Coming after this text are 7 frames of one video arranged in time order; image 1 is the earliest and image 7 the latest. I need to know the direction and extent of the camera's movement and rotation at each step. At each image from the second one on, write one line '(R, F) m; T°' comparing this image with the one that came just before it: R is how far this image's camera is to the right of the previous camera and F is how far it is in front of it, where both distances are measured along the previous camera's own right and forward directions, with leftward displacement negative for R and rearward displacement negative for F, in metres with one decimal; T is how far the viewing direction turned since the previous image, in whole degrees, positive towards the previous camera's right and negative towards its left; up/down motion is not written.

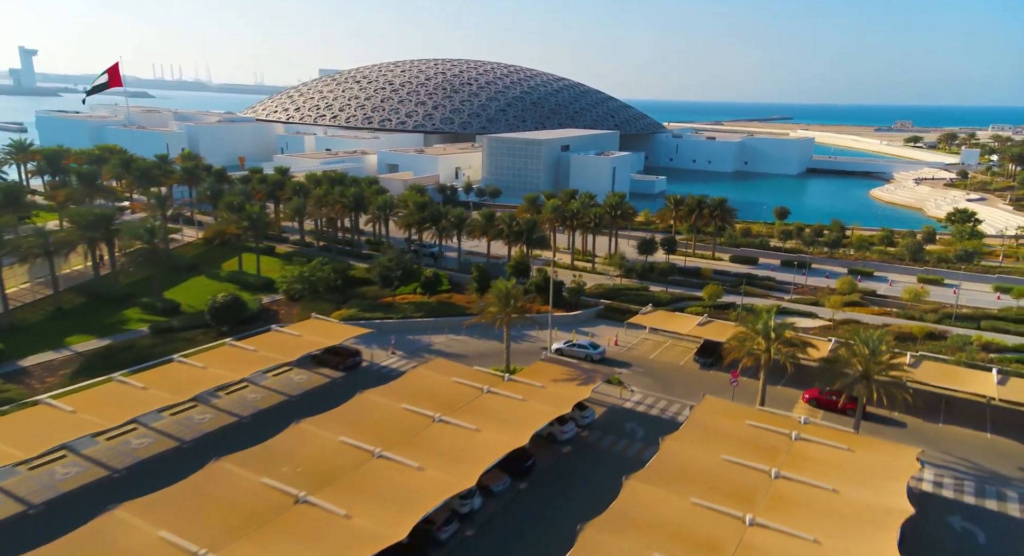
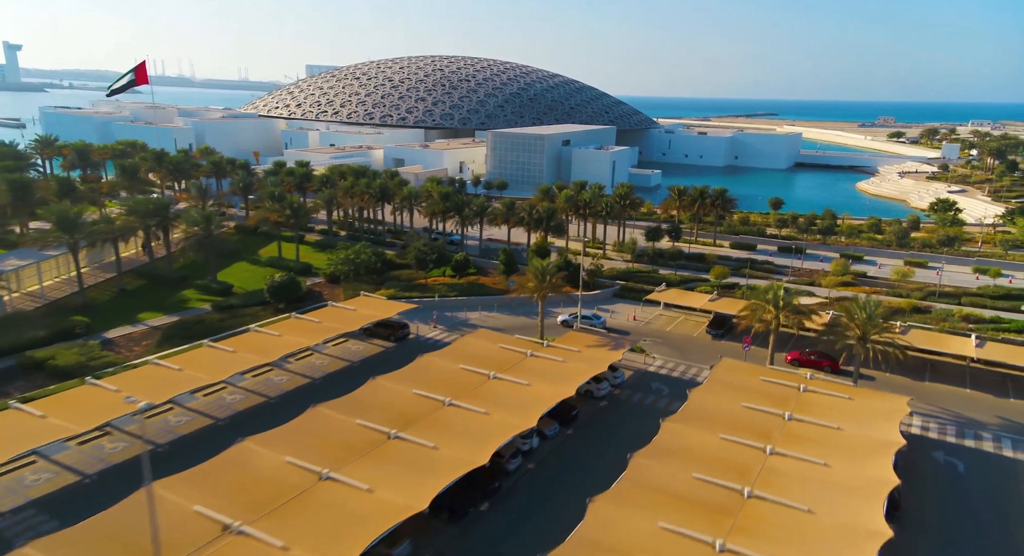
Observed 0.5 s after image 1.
(-2.8, -4.1) m; +1°
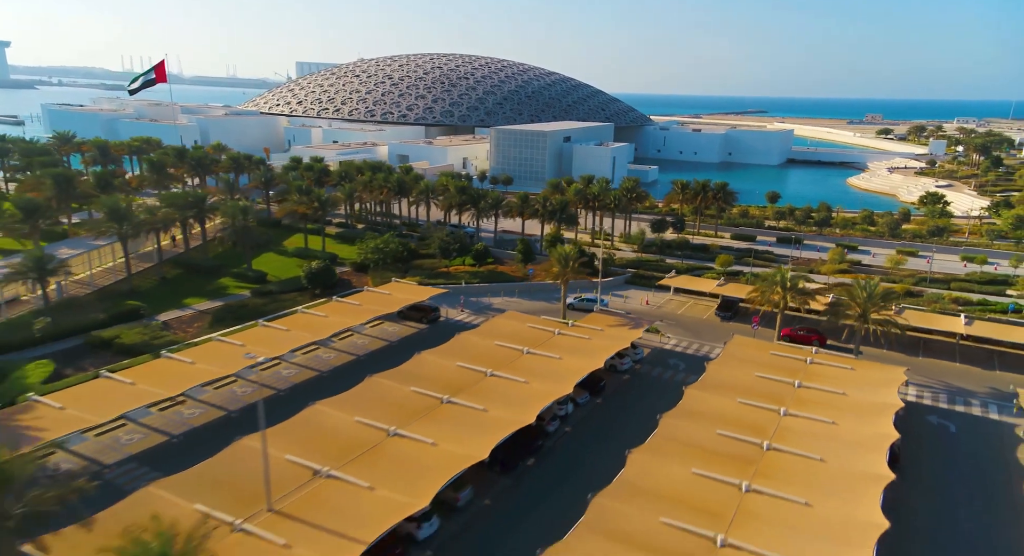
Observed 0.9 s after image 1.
(-2.2, -2.9) m; +1°
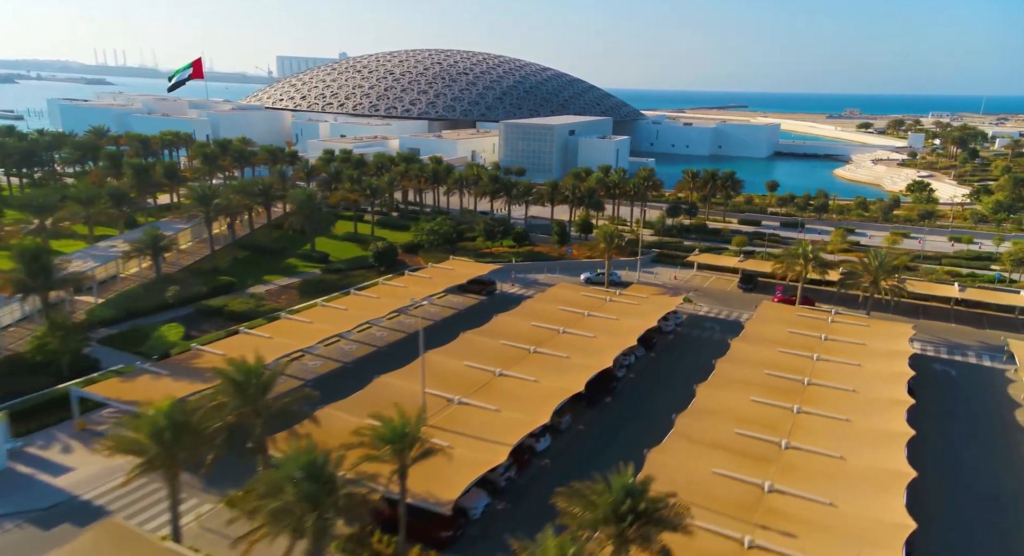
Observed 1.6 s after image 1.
(-4.8, -5.2) m; +1°
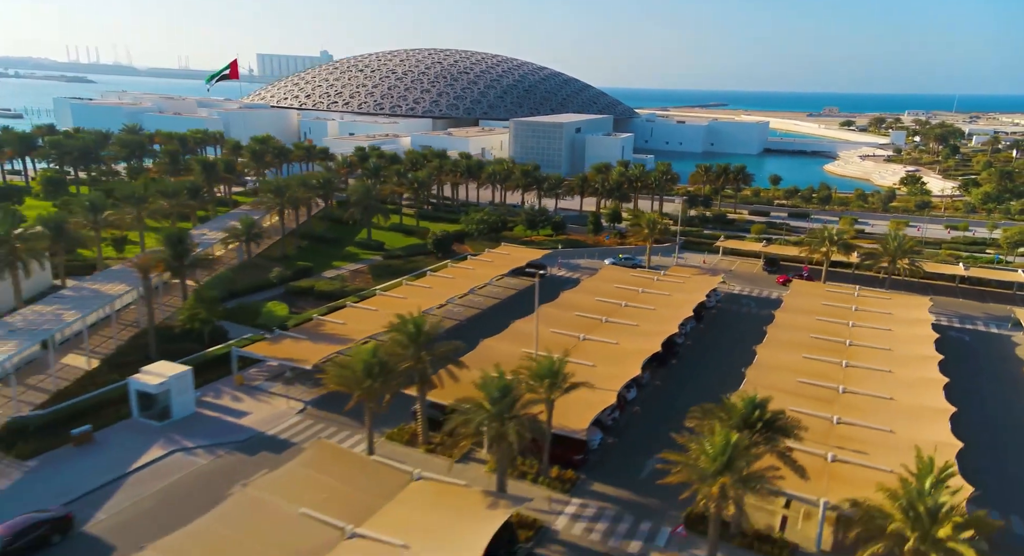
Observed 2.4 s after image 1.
(-5.2, -4.4) m; +1°
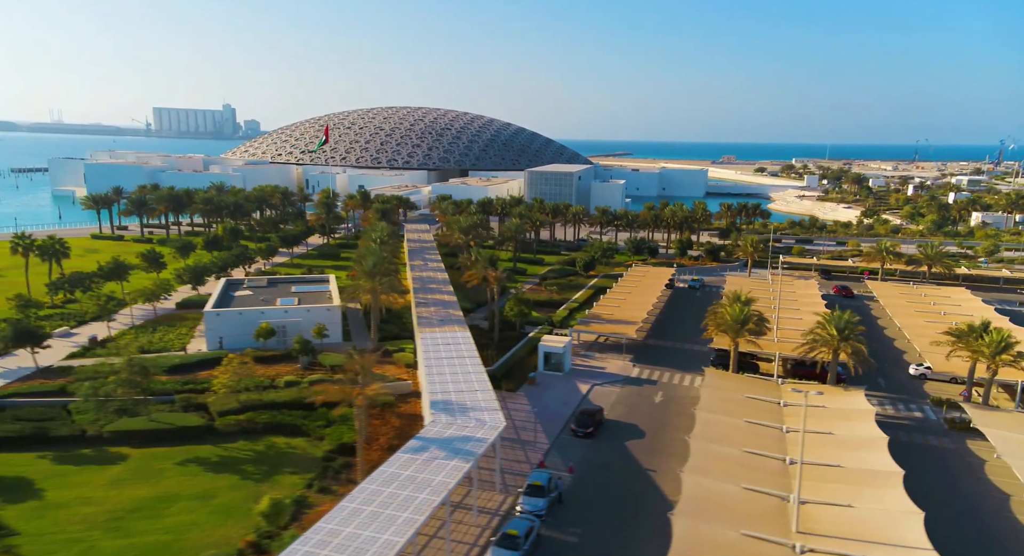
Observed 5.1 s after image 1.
(-20.8, -11.6) m; +7°
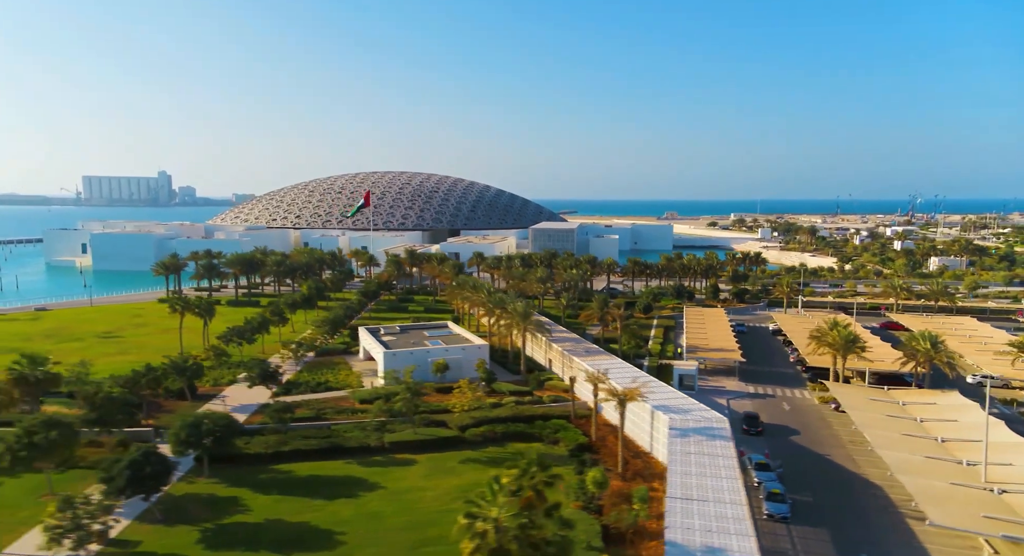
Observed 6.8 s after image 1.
(-12.0, -6.0) m; +4°
